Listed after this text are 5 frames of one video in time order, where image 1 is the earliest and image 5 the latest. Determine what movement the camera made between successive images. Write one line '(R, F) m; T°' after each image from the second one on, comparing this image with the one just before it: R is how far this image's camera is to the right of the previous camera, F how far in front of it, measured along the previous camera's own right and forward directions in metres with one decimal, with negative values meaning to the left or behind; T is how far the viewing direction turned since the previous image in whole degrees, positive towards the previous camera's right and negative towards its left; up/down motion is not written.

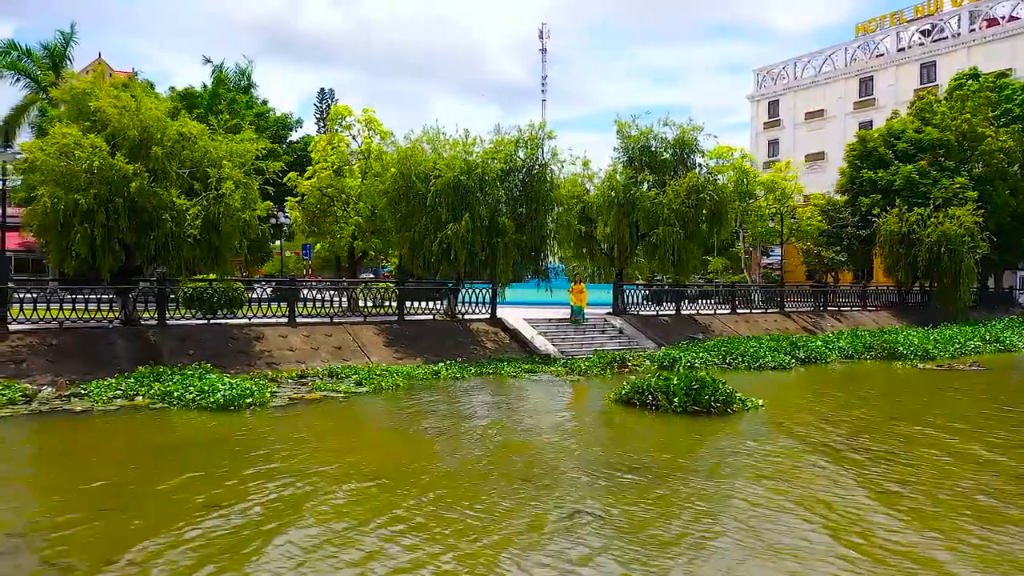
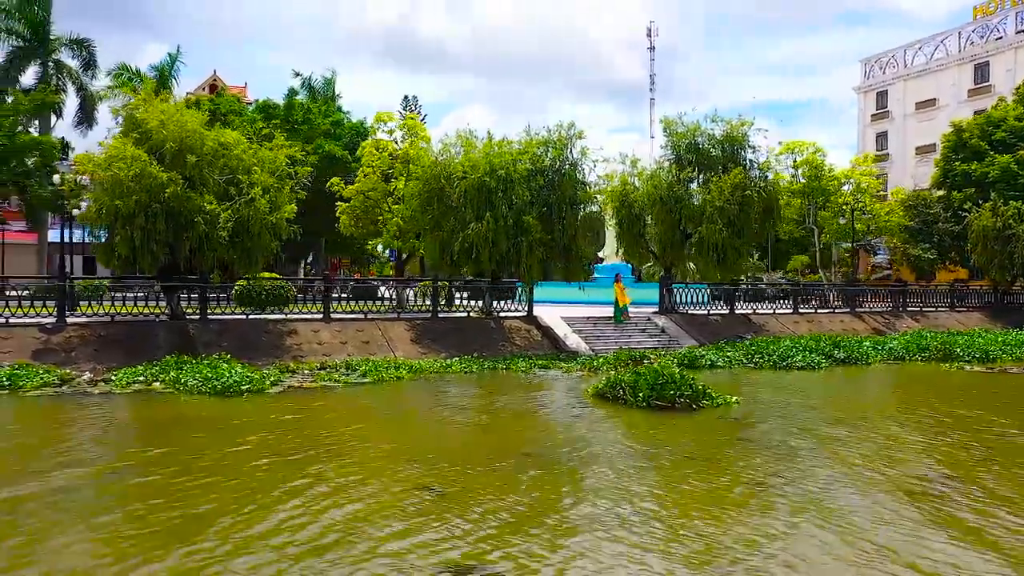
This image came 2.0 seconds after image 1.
(+1.8, -0.2) m; -8°
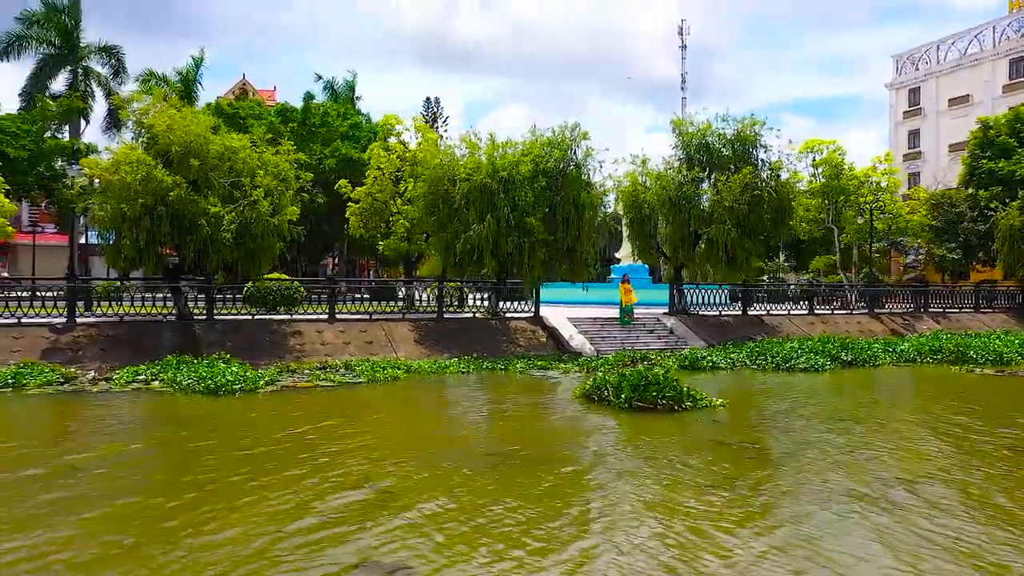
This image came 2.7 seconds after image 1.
(+0.6, 0.0) m; -2°
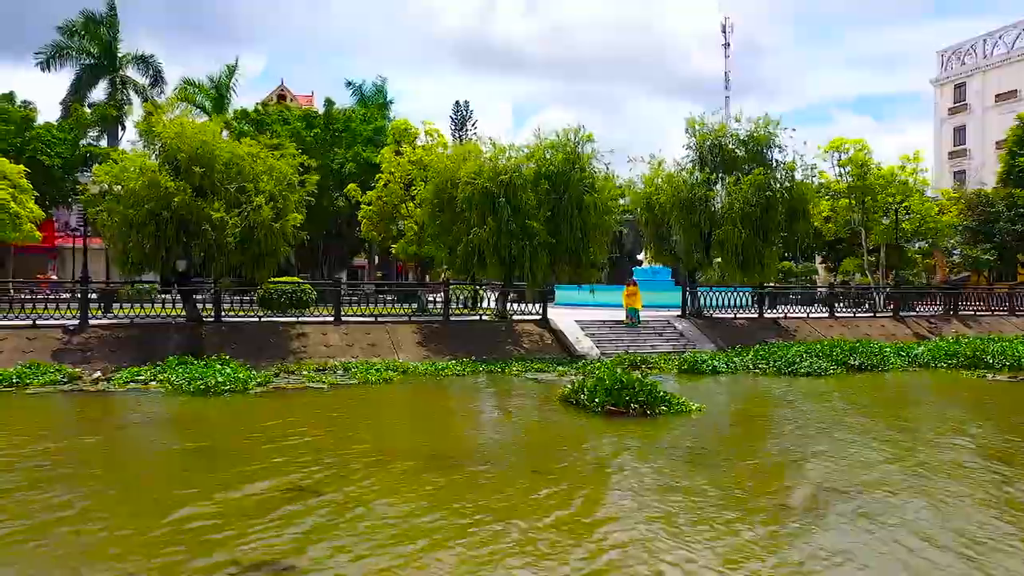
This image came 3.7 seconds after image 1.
(+0.8, 0.0) m; -3°
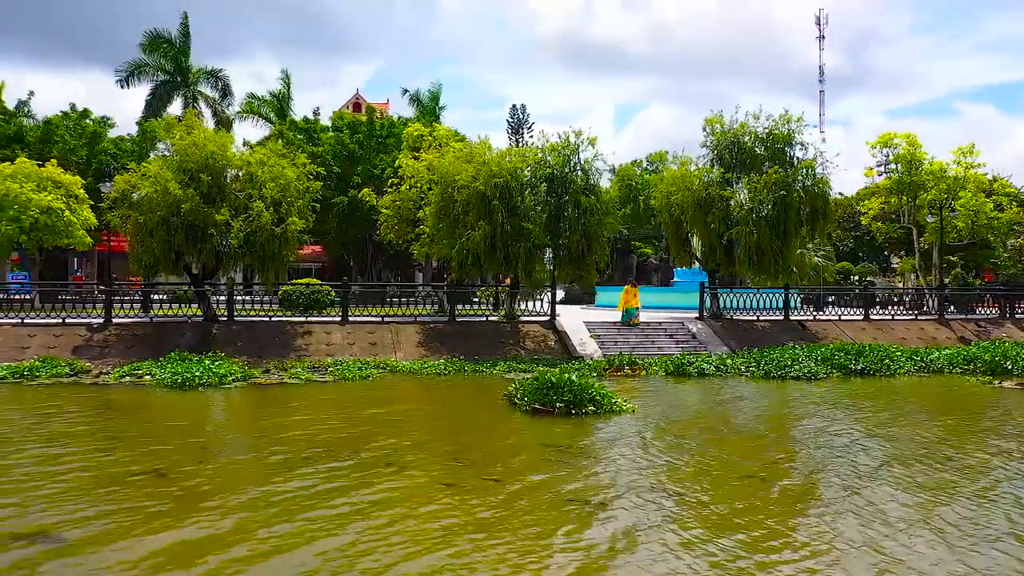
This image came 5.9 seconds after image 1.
(+1.9, -0.2) m; -6°
